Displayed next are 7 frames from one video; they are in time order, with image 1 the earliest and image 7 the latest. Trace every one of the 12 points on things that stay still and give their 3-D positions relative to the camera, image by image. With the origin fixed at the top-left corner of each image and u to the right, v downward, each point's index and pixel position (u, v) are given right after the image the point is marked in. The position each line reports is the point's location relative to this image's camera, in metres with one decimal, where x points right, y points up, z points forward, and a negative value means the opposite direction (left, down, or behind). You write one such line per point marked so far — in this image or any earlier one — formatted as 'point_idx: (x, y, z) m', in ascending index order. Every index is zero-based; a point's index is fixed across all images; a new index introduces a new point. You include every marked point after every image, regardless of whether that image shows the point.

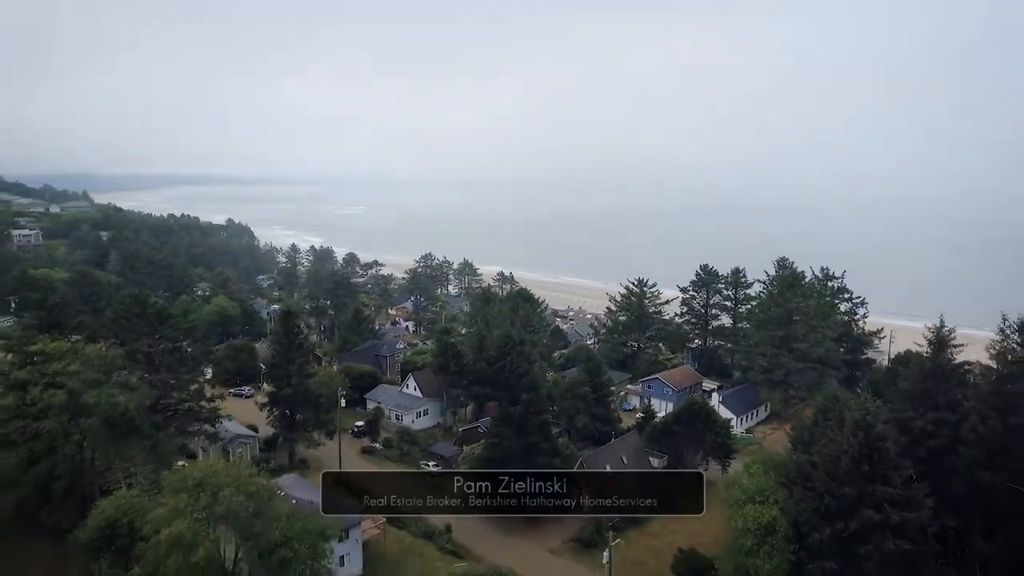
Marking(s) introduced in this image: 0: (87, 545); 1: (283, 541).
0: (-11.0, -6.6, +17.9) m
1: (-5.5, -5.9, +16.8) m
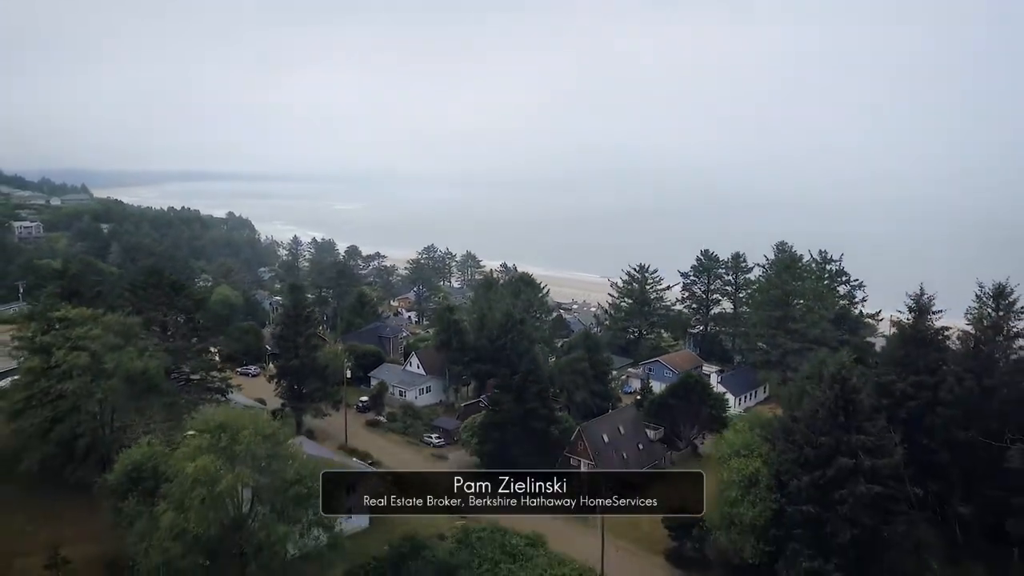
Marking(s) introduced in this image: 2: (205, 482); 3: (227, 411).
0: (-11.0, -5.5, +19.3) m
1: (-5.5, -4.9, +18.2) m
2: (-7.3, -4.5, +16.9) m
3: (-7.7, -3.4, +19.3) m
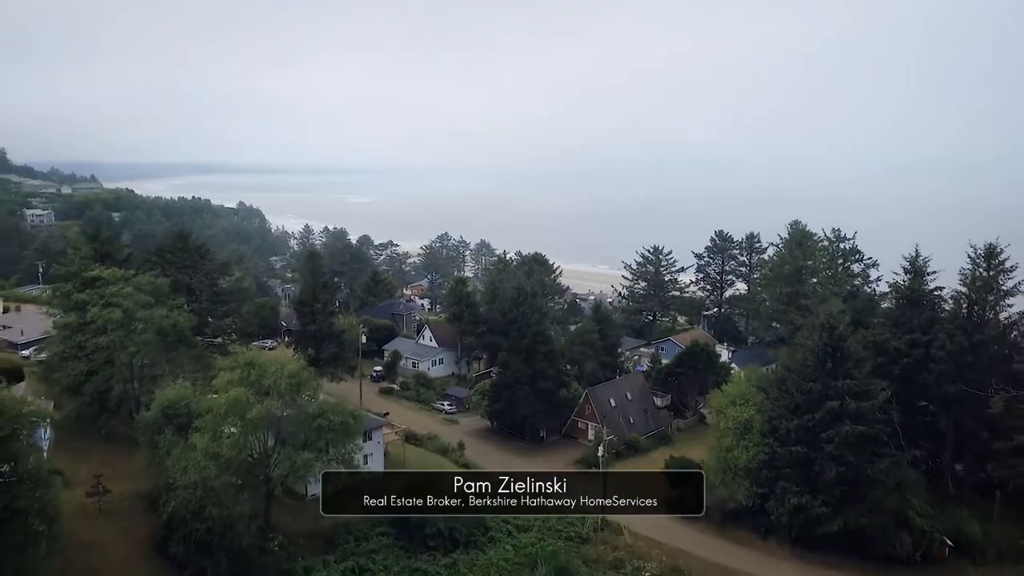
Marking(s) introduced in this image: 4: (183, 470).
0: (-10.9, -4.1, +21.0) m
1: (-5.4, -3.4, +19.7) m
2: (-7.1, -3.1, +18.4) m
3: (-7.6, -1.9, +20.8) m
4: (-8.3, -4.5, +17.8) m
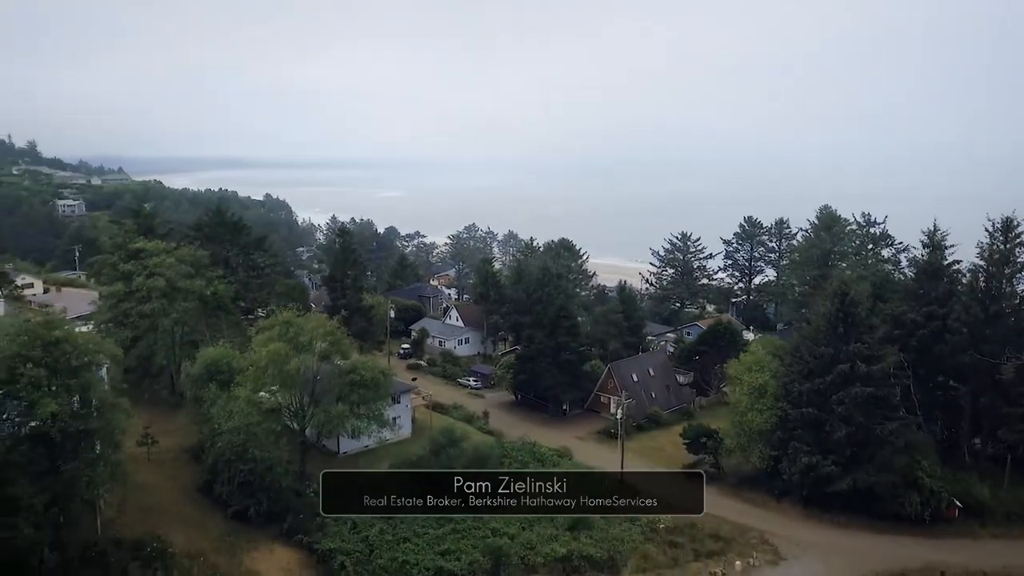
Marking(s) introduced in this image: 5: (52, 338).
0: (-10.2, -2.9, +22.4) m
1: (-4.7, -2.4, +20.9) m
2: (-6.6, -2.1, +19.8) m
3: (-6.9, -0.8, +22.1) m
4: (-7.8, -3.5, +19.2) m
5: (-8.4, -0.9, +12.8) m
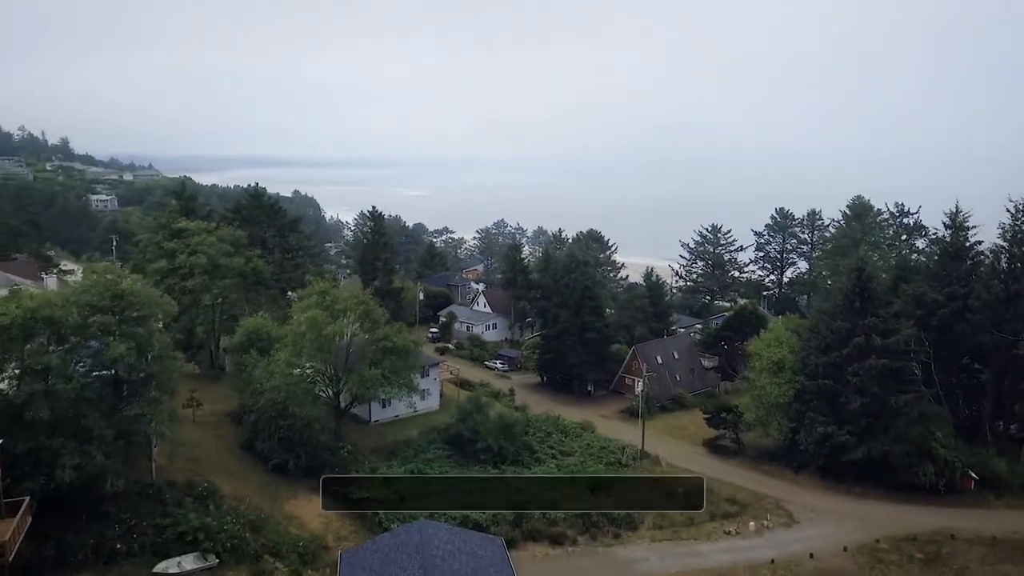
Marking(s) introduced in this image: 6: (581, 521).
0: (-9.4, -2.0, +23.8) m
1: (-4.0, -1.5, +22.1) m
2: (-5.9, -1.2, +21.0) m
3: (-6.1, +0.1, +23.3) m
4: (-7.1, -2.6, +20.5) m
5: (-8.0, 0.0, +14.1) m
6: (+1.9, -6.2, +18.7) m
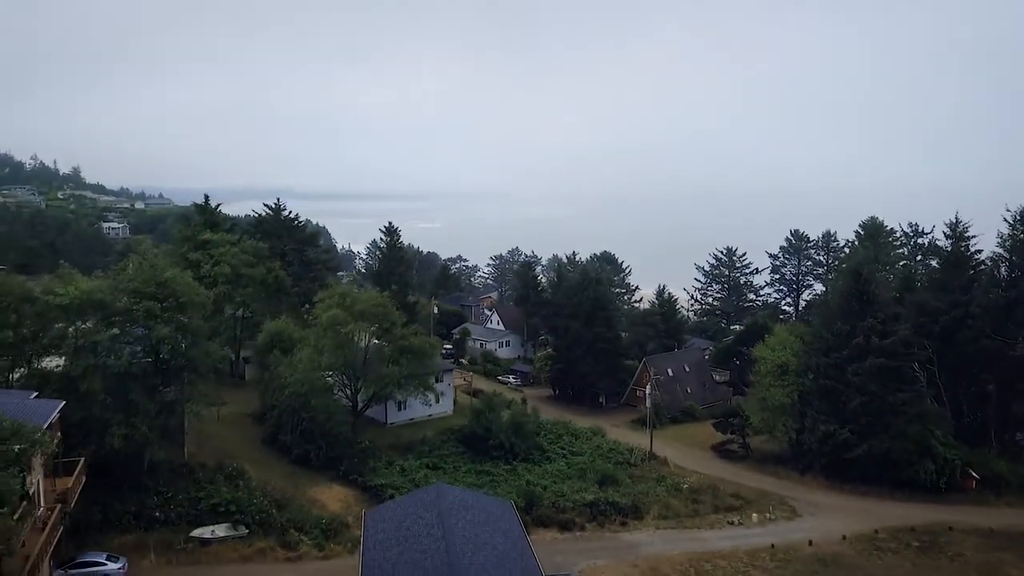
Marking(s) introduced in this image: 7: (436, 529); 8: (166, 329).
0: (-9.0, -2.1, +25.0) m
1: (-3.6, -1.6, +23.2) m
2: (-5.5, -1.2, +22.1) m
3: (-5.7, 0.0, +24.5) m
4: (-6.8, -2.6, +21.6) m
5: (-7.7, +0.2, +15.3) m
6: (+2.1, -6.2, +19.5) m
7: (-1.2, -3.7, +10.9) m
8: (-7.4, -0.9, +14.8) m
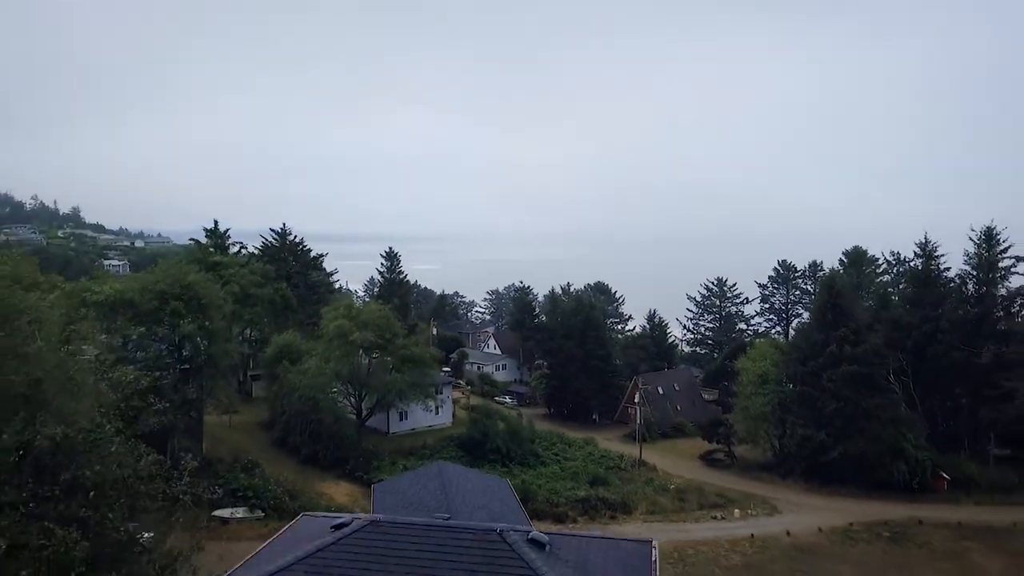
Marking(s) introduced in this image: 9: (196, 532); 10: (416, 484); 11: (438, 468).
0: (-9.1, -2.6, +26.2) m
1: (-3.8, -2.0, +24.5) m
2: (-5.6, -1.6, +23.5) m
3: (-5.9, -0.5, +25.9) m
4: (-6.9, -2.9, +22.9) m
5: (-7.8, +0.1, +16.7) m
6: (+2.0, -6.4, +20.7) m
7: (-1.2, -3.6, +12.2) m
8: (-7.4, -0.9, +16.1) m
9: (-6.7, -5.2, +14.8) m
10: (-1.7, -3.7, +13.0) m
11: (-1.4, -3.5, +13.4) m
